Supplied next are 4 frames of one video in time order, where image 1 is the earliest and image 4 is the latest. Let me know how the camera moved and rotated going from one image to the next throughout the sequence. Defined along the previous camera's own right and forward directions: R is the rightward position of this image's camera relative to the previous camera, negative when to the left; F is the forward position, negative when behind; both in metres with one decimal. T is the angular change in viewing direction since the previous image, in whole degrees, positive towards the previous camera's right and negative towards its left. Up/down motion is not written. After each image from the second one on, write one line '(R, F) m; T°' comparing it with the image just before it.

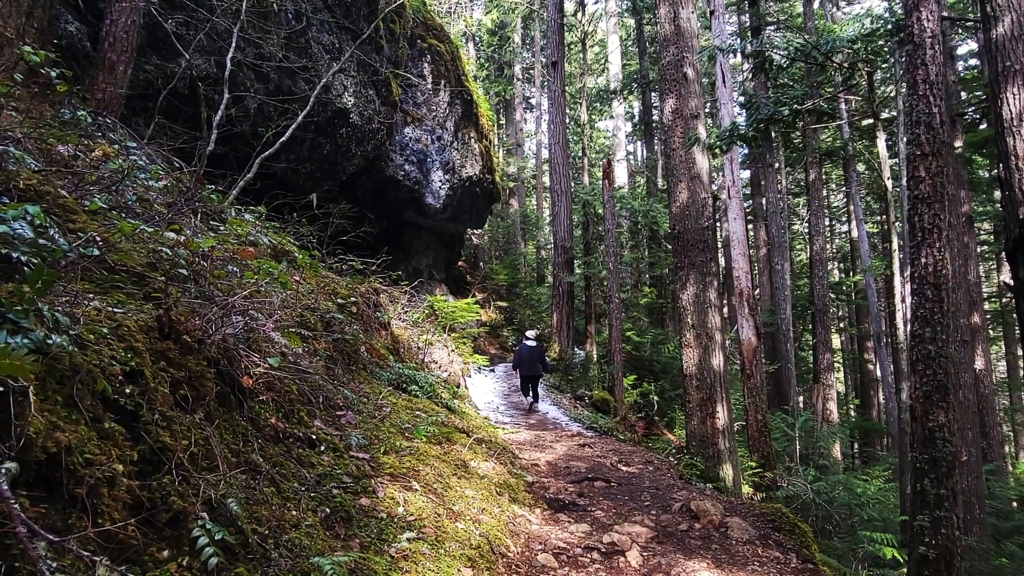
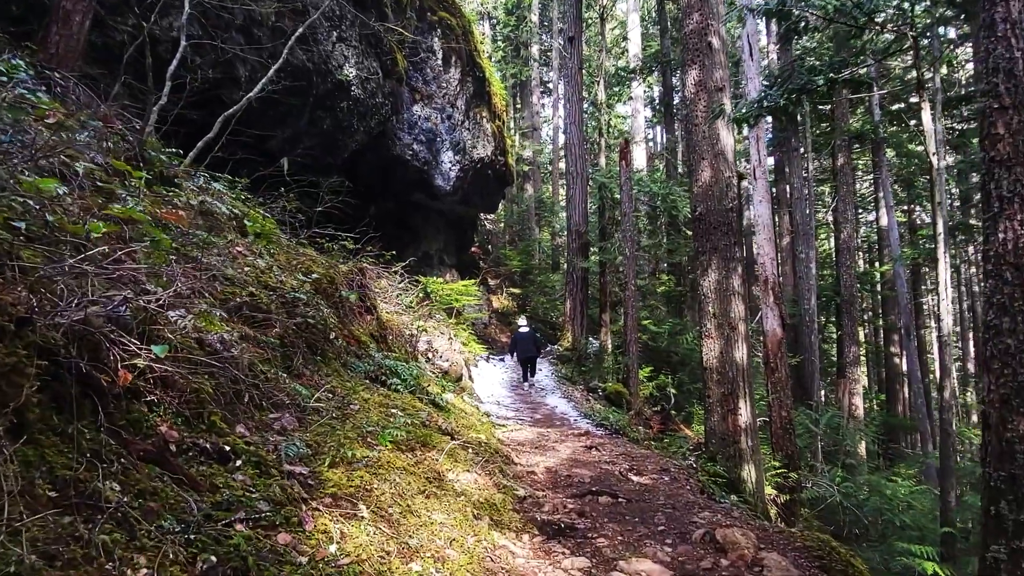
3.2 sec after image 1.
(+0.1, +0.8) m; -1°
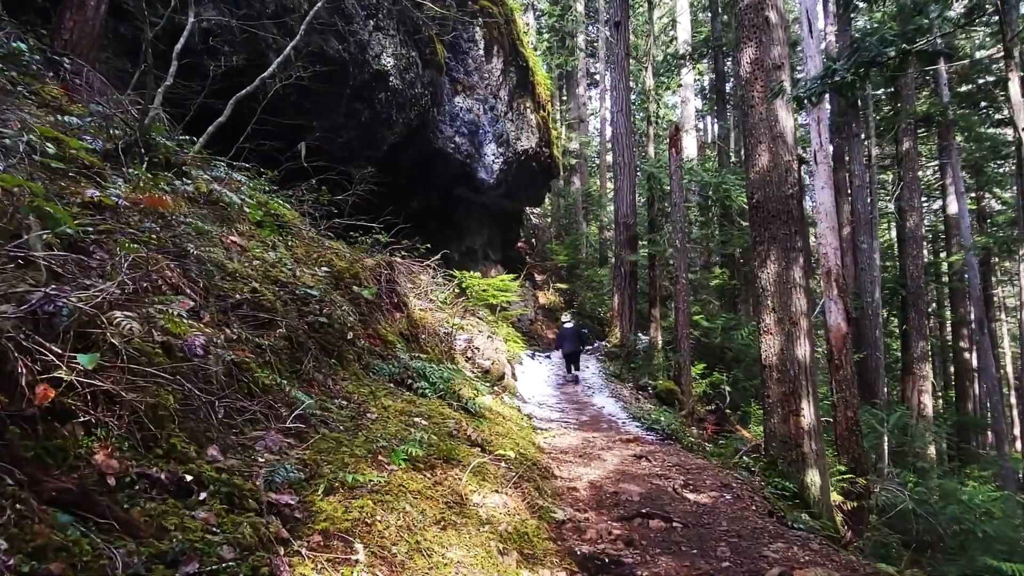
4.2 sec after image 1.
(+0.1, +0.5) m; -4°
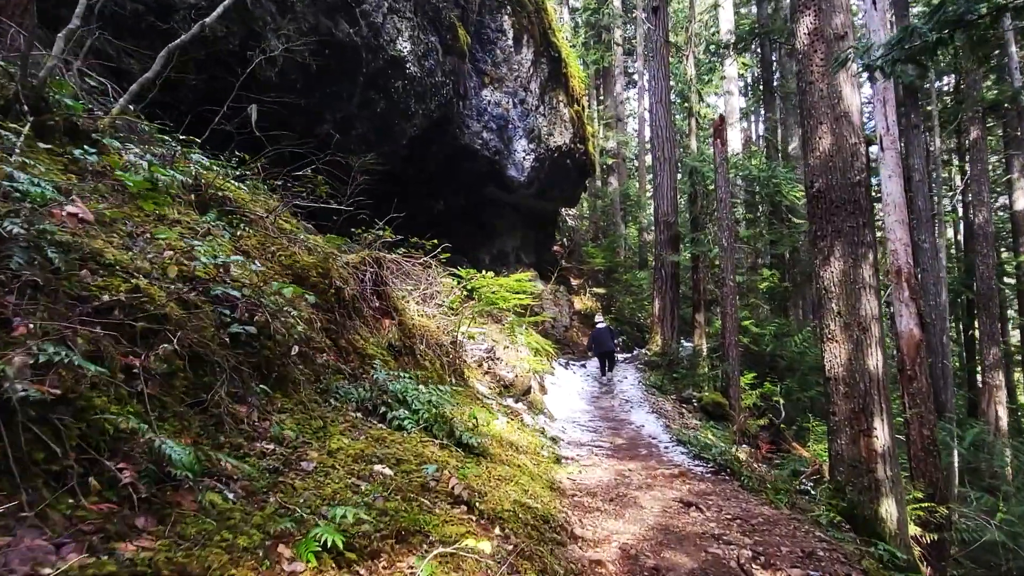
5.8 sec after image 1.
(+0.2, +1.1) m; -3°
